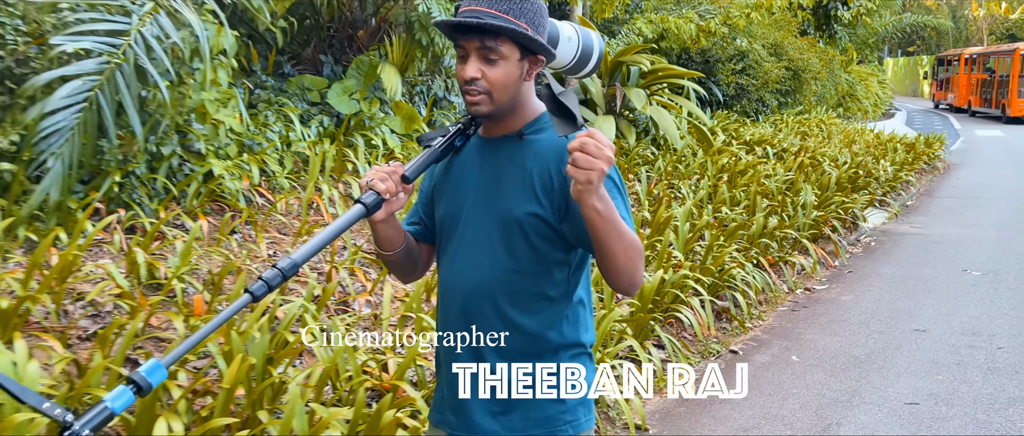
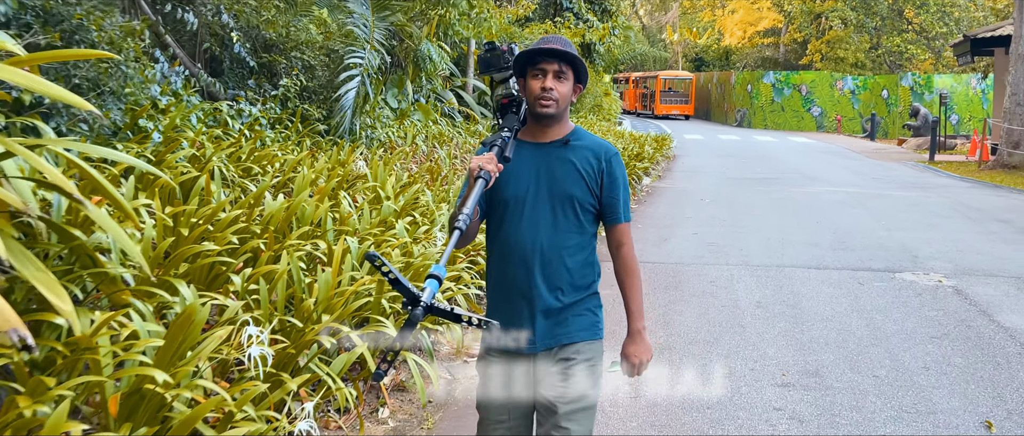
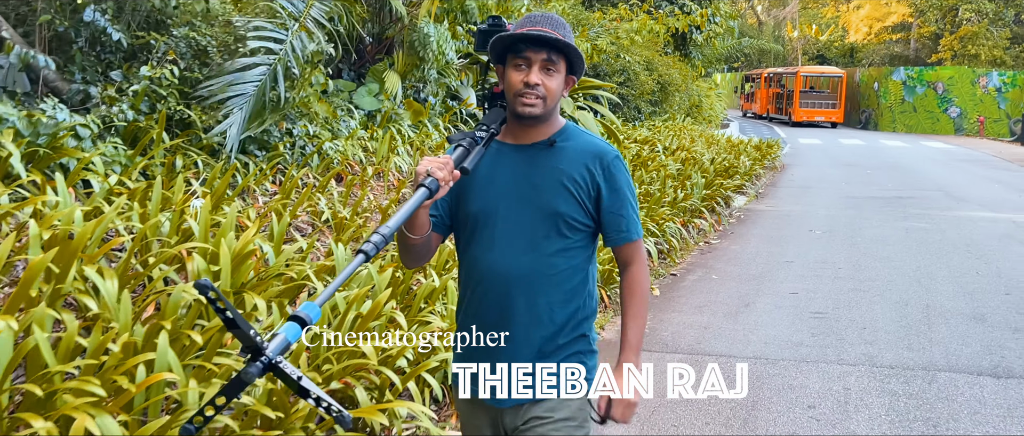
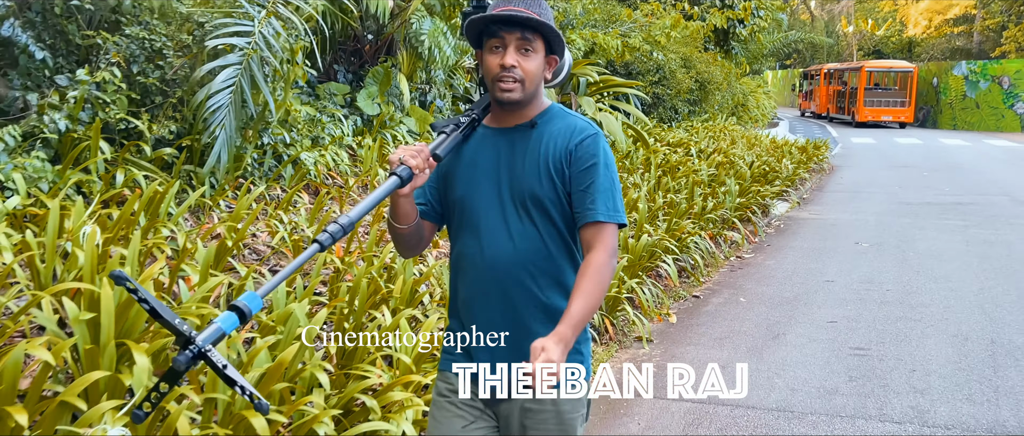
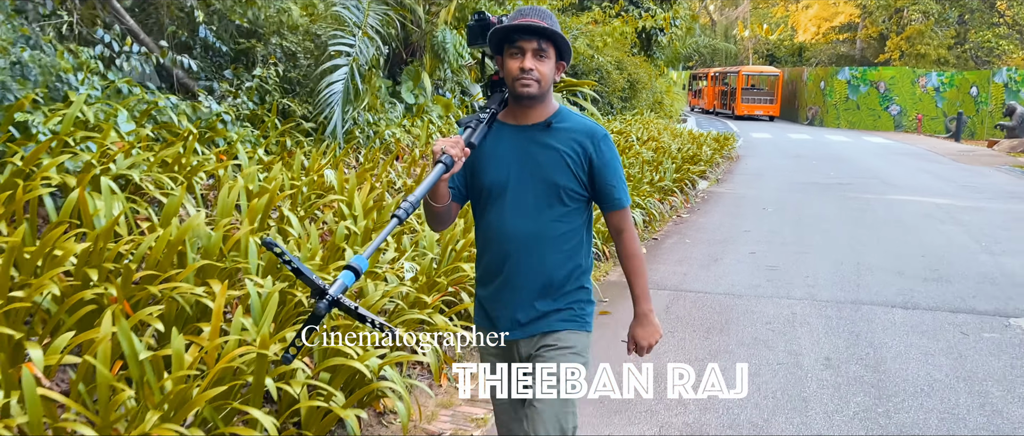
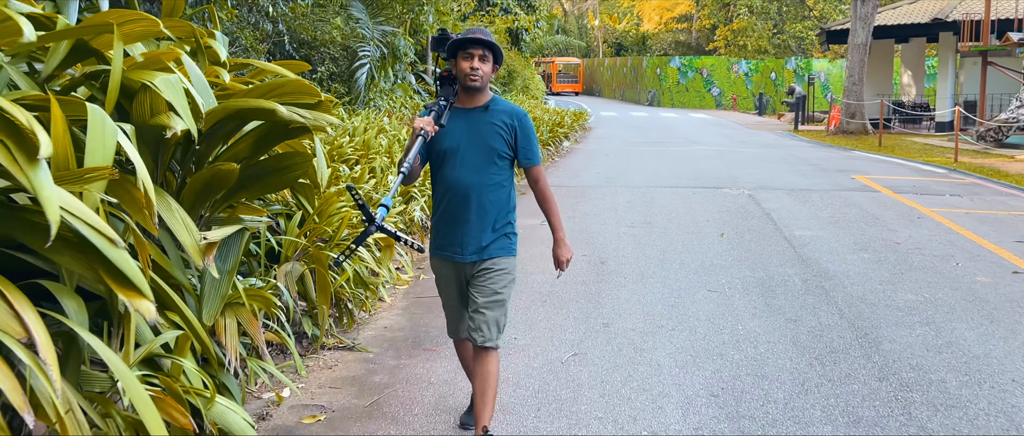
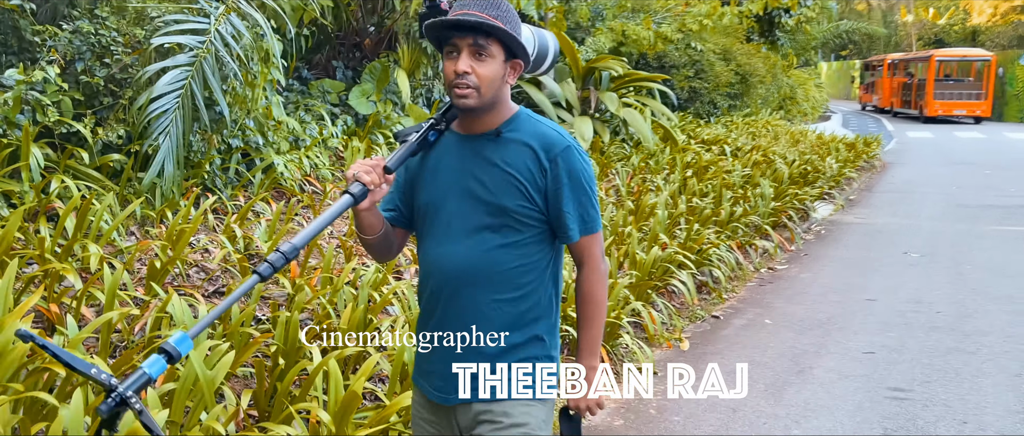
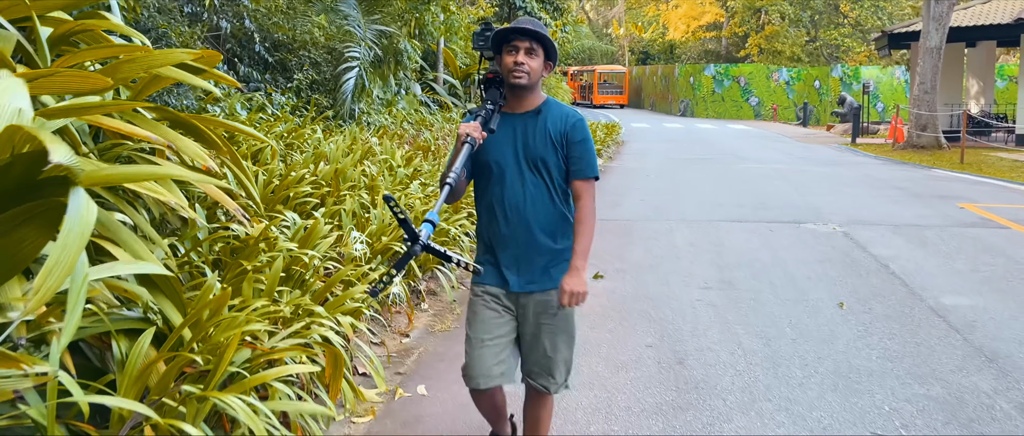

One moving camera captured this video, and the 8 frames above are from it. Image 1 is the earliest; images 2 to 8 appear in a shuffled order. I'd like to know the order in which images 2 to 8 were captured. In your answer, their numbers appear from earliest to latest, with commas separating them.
7, 4, 3, 5, 2, 8, 6
